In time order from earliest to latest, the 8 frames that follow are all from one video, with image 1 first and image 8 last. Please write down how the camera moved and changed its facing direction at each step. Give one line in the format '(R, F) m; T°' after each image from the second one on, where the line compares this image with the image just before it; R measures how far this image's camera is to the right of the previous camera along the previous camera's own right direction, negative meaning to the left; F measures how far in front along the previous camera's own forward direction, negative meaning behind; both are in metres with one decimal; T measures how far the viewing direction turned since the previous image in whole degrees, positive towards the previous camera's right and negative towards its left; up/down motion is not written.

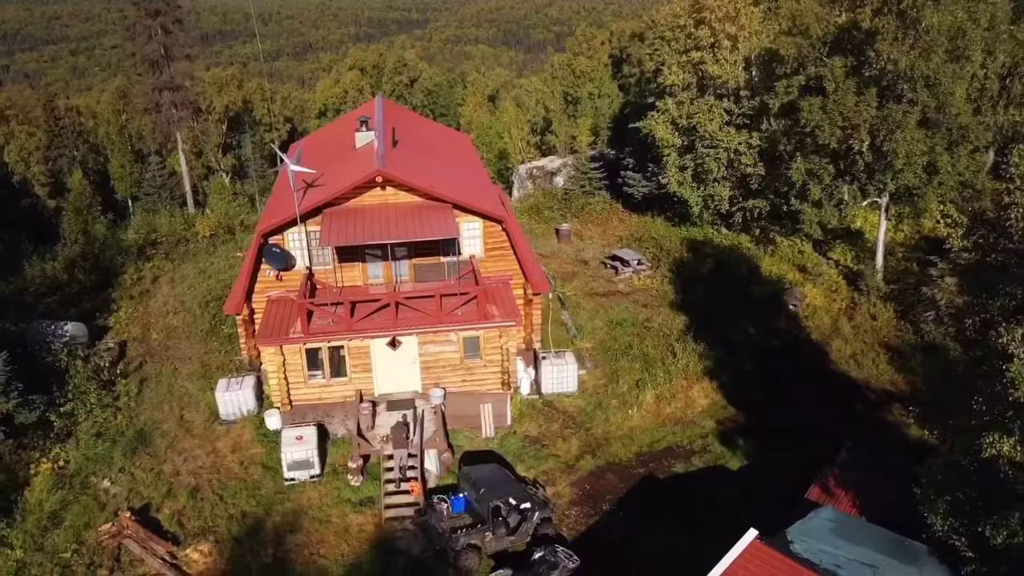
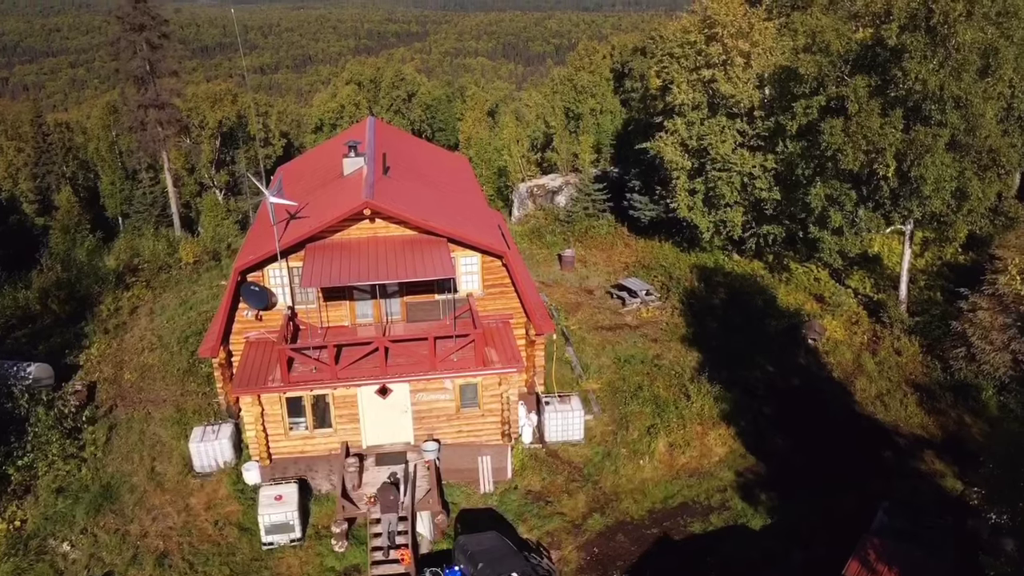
(0.0, +1.5) m; 0°
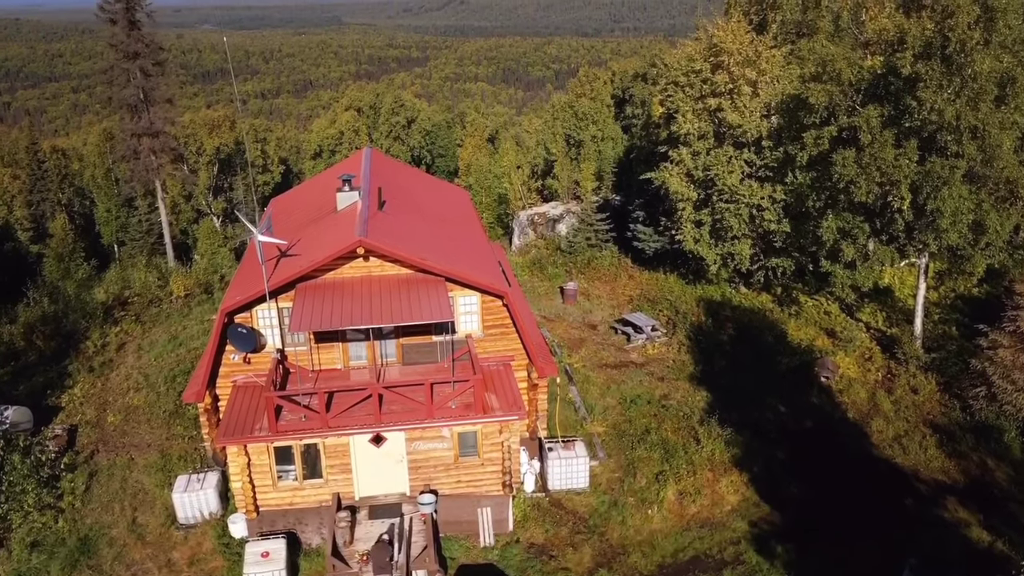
(0.0, +0.8) m; 0°
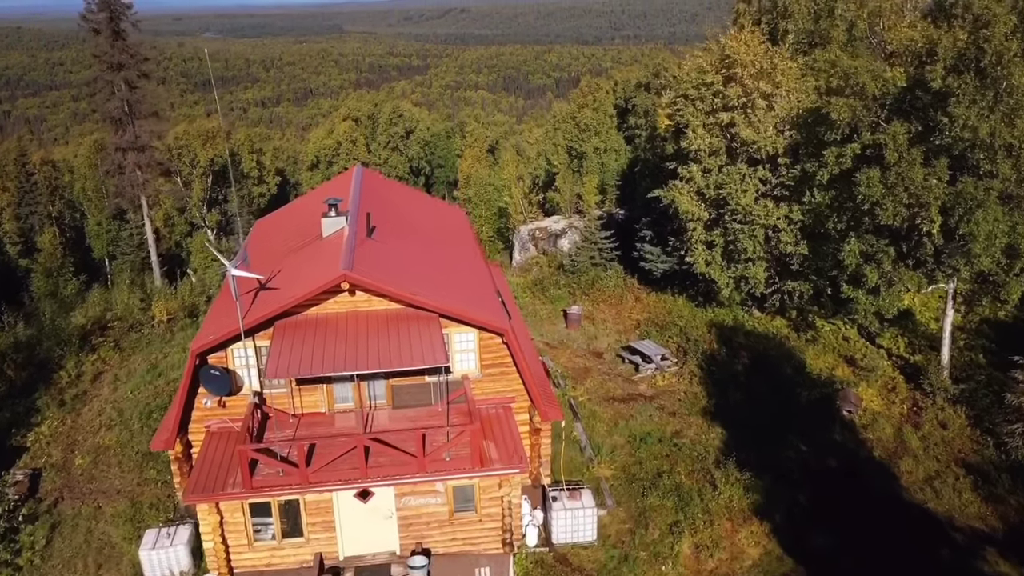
(0.0, +1.4) m; 0°
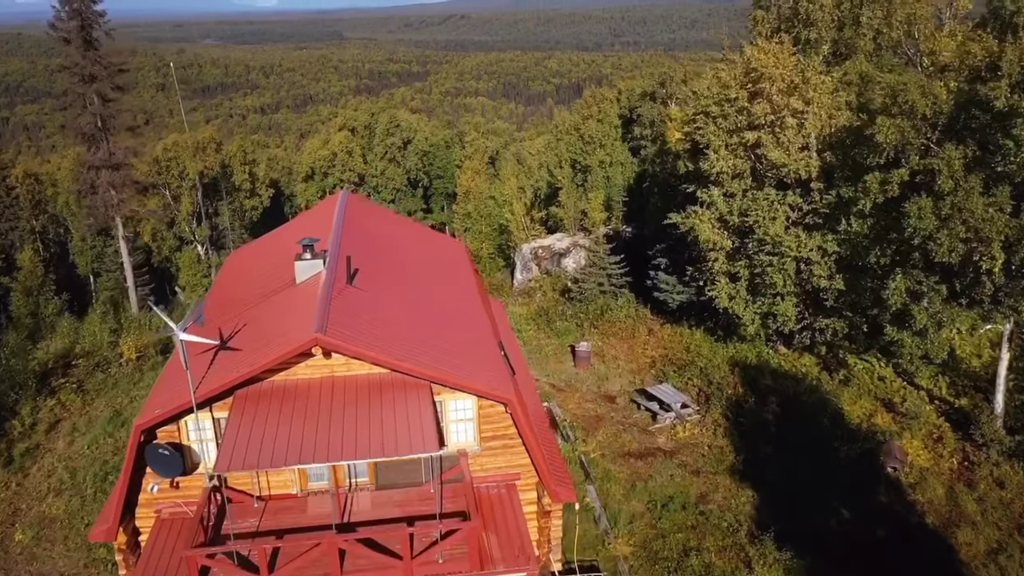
(-0.1, +2.2) m; 0°
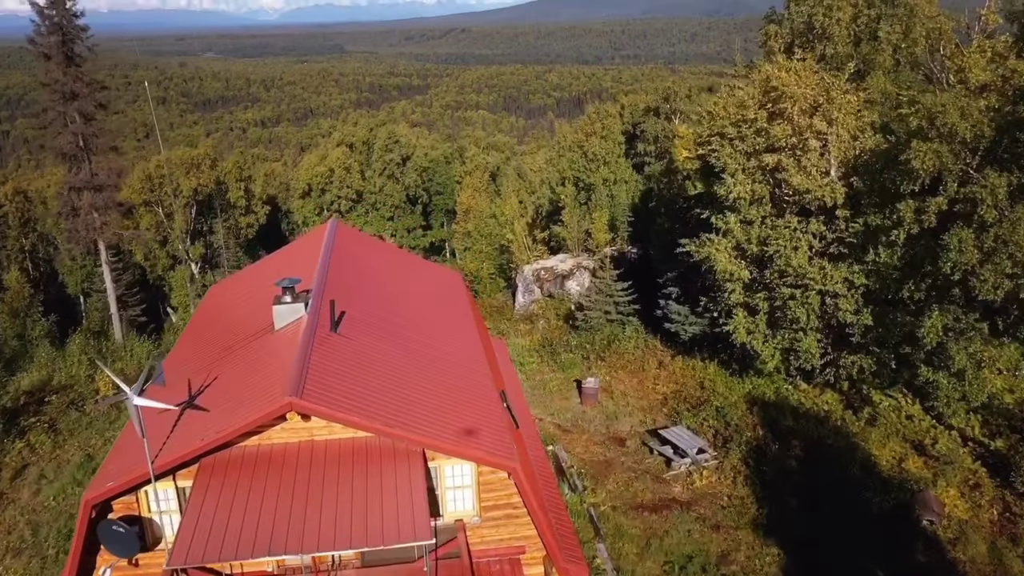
(0.0, +1.4) m; 0°
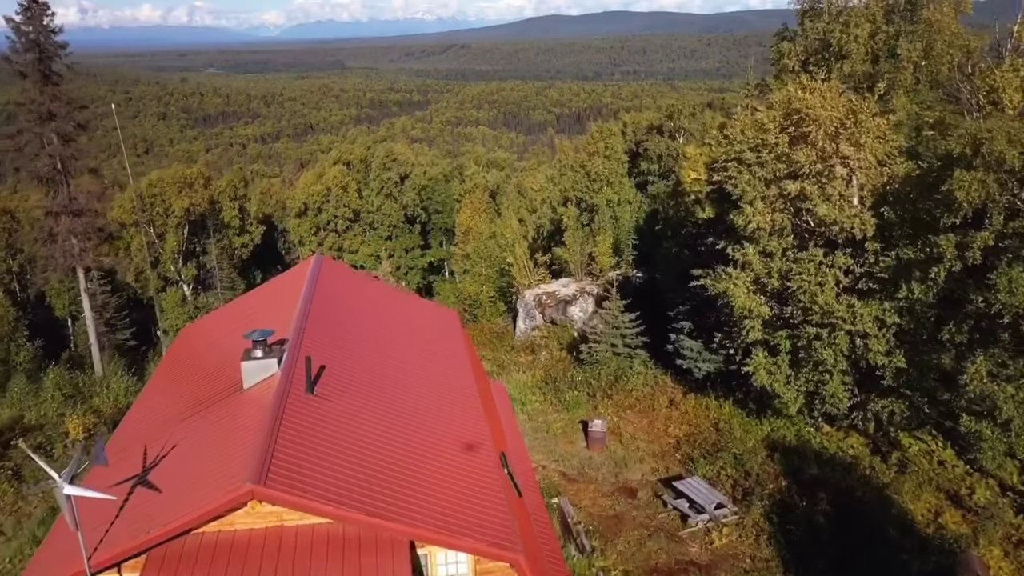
(0.0, +1.5) m; 0°
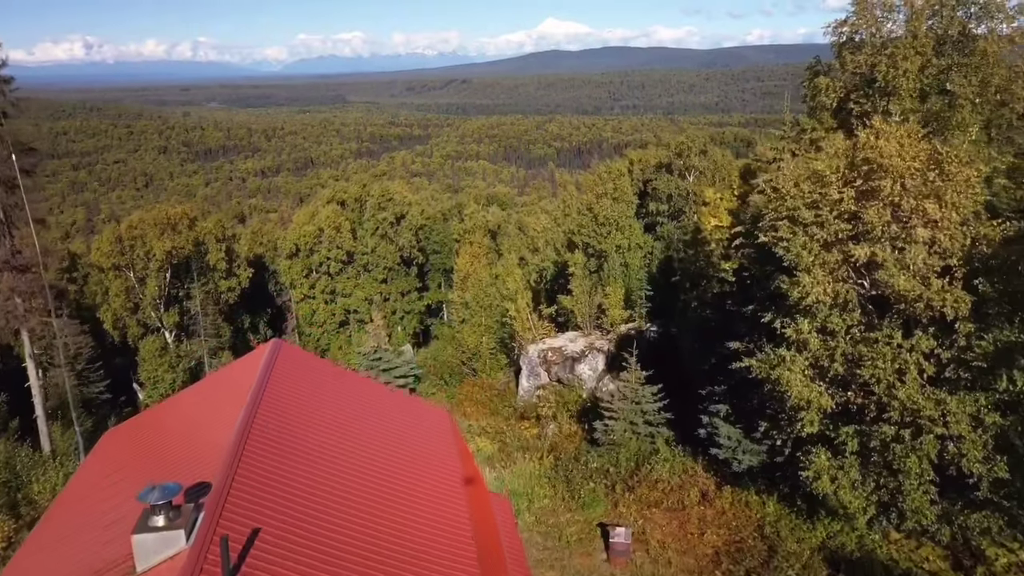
(-0.1, +3.3) m; 0°
